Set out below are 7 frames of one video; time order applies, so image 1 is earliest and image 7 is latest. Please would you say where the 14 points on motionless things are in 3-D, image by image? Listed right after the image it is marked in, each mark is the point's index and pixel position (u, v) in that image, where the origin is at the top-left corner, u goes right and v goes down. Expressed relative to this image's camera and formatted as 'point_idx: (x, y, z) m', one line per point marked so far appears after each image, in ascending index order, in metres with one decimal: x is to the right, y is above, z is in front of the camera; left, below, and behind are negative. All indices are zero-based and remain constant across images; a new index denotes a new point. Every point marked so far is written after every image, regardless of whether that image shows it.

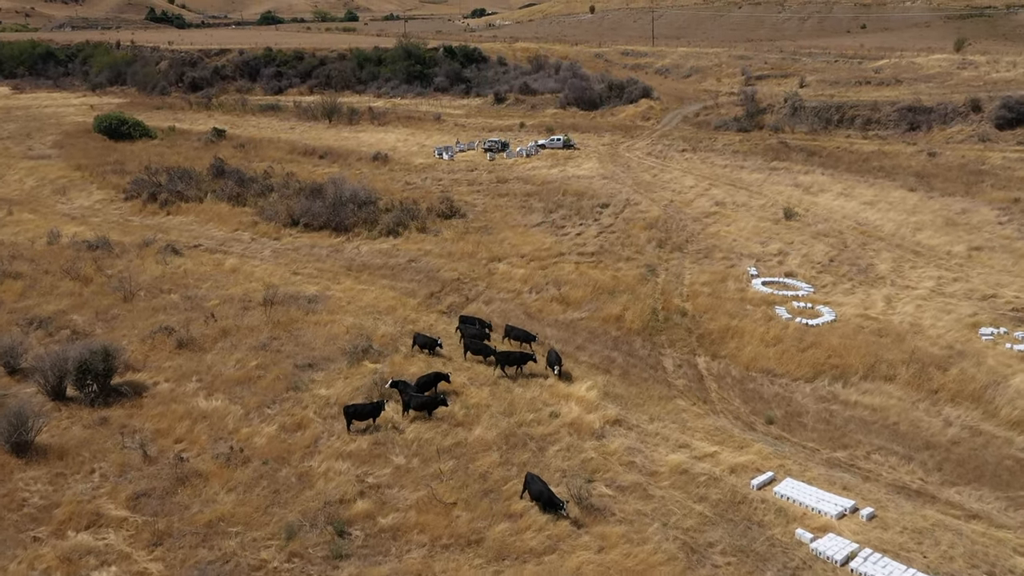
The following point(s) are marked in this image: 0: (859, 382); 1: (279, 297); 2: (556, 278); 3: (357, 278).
0: (+5.6, -1.5, +14.1) m
1: (-4.8, -0.2, +18.0) m
2: (+0.9, +0.2, +19.4) m
3: (-3.5, +0.2, +20.0) m
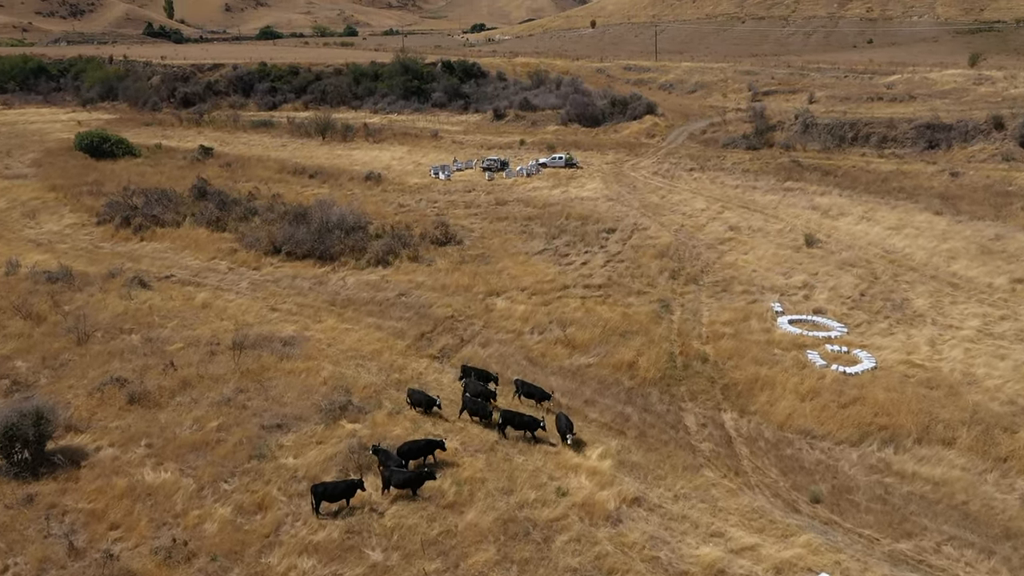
0: (+5.6, -2.2, +12.1) m
1: (-4.8, -1.0, +16.1) m
2: (+0.9, -0.6, +17.5) m
3: (-3.5, -0.6, +18.1) m
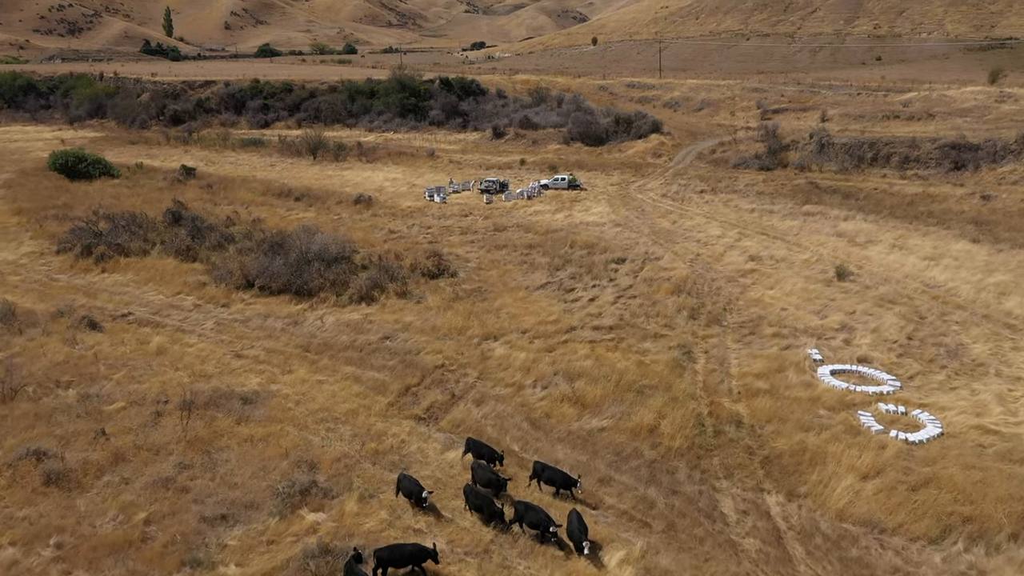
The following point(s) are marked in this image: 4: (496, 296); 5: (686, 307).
0: (+5.5, -2.9, +9.8) m
1: (-4.8, -1.7, +13.8) m
2: (+0.9, -1.4, +15.1) m
3: (-3.6, -1.4, +15.8) m
4: (-0.3, -0.2, +19.8) m
5: (+3.7, -0.4, +18.8) m
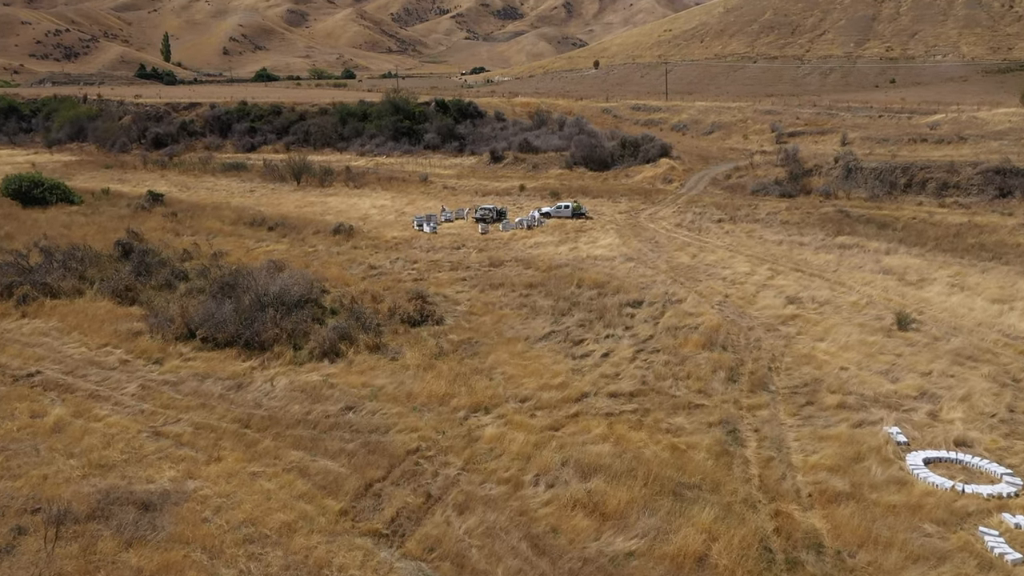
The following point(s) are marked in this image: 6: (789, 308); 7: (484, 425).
0: (+5.5, -3.6, +6.2) m
1: (-4.9, -2.5, +10.2) m
2: (+0.9, -2.2, +11.6) m
3: (-3.6, -2.2, +12.2) m
4: (-0.4, -1.2, +16.3) m
5: (+3.7, -1.4, +15.3) m
6: (+6.2, -0.4, +19.6) m
7: (-0.4, -2.0, +12.8) m
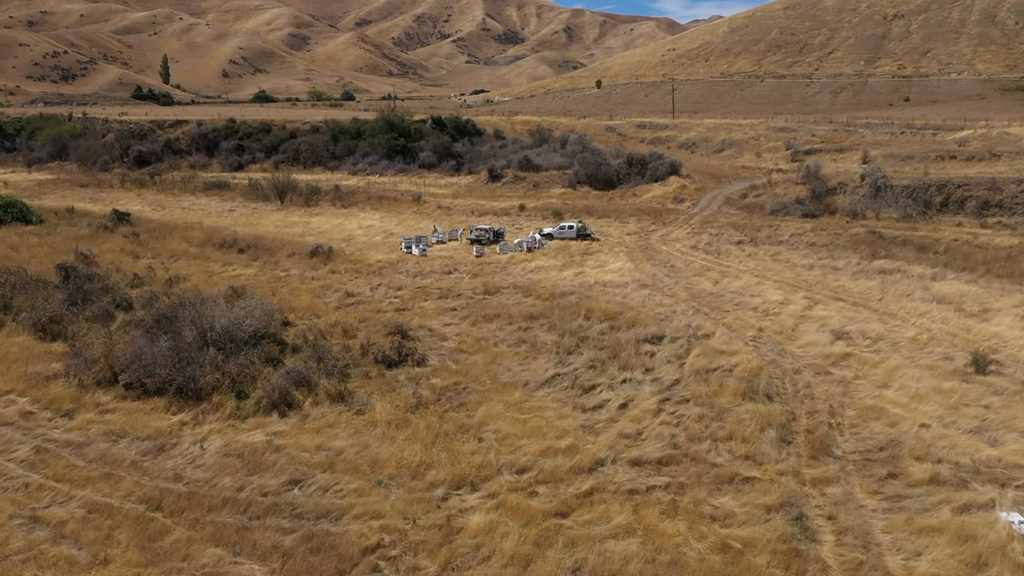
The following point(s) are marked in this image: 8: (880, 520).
0: (+5.4, -3.8, +3.0) m
1: (-5.0, -2.9, +7.1) m
2: (+0.8, -2.6, +8.4) m
3: (-3.7, -2.6, +9.1) m
4: (-0.5, -1.7, +13.2) m
5: (+3.6, -1.9, +12.2) m
6: (+6.2, -1.1, +16.5) m
7: (-0.5, -2.4, +9.7) m
8: (+4.0, -2.5, +9.5) m
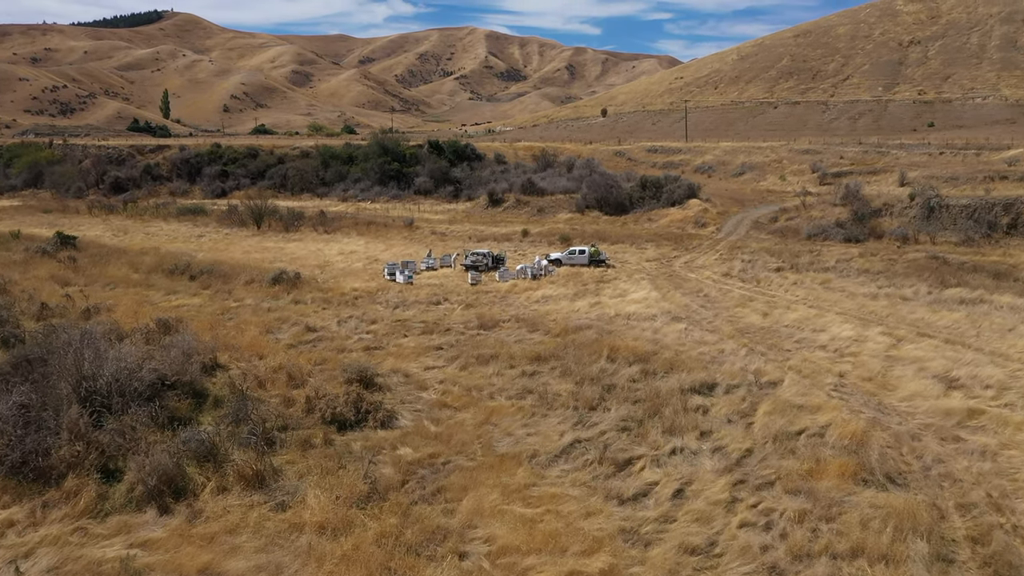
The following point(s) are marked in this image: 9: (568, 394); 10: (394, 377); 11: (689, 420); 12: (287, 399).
0: (+5.4, -3.7, -1.4) m
1: (-5.0, -2.9, +2.7) m
2: (+0.8, -2.7, +4.1) m
3: (-3.7, -2.8, +4.7) m
4: (-0.5, -2.0, +8.9) m
5: (+3.6, -2.1, +7.8) m
6: (+6.2, -1.5, +12.2) m
7: (-0.5, -2.6, +5.4) m
8: (+4.0, -2.6, +5.1) m
9: (+0.8, -1.5, +12.3) m
10: (-1.7, -1.3, +13.4) m
11: (+2.2, -1.6, +11.0) m
12: (-3.0, -1.4, +11.8) m
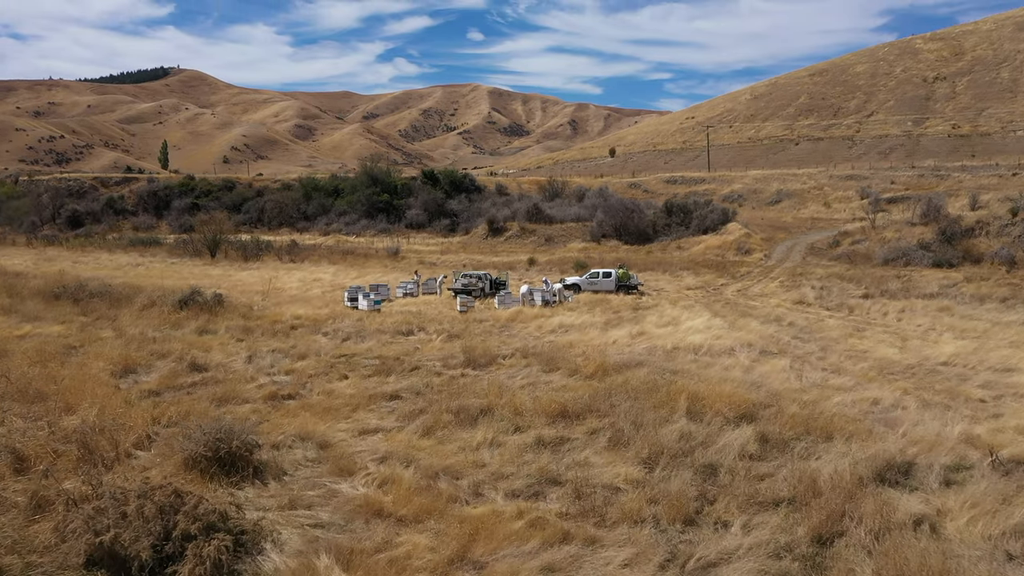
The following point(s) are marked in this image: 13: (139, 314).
0: (+5.4, -2.7, -7.8) m
1: (-5.0, -2.2, -3.6) m
2: (+0.8, -2.1, -2.2) m
3: (-3.7, -2.2, -1.6) m
4: (-0.4, -1.7, +2.6) m
5: (+3.6, -1.7, +1.5) m
6: (+6.2, -1.4, +5.9) m
7: (-0.5, -2.0, -0.9) m
8: (+4.0, -2.1, -1.2) m
9: (+0.8, -1.3, +6.0) m
10: (-1.7, -1.3, +7.2) m
11: (+2.3, -1.5, +4.7) m
12: (-3.0, -1.3, +5.6) m
13: (-6.3, -0.4, +14.9) m
